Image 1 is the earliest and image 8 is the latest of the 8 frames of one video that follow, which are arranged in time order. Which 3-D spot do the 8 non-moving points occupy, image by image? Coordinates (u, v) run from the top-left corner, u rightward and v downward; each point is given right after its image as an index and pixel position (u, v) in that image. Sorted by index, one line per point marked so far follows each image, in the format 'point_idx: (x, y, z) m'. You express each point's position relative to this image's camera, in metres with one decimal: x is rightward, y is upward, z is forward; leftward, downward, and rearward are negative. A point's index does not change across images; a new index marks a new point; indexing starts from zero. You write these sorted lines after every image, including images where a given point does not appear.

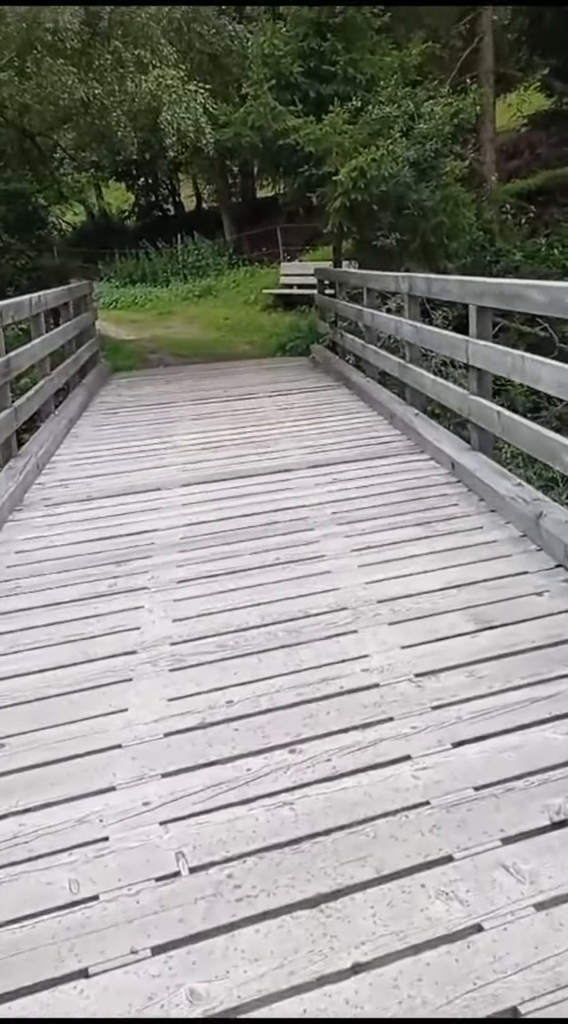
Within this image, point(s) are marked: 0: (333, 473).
0: (+0.2, +0.2, +4.2) m
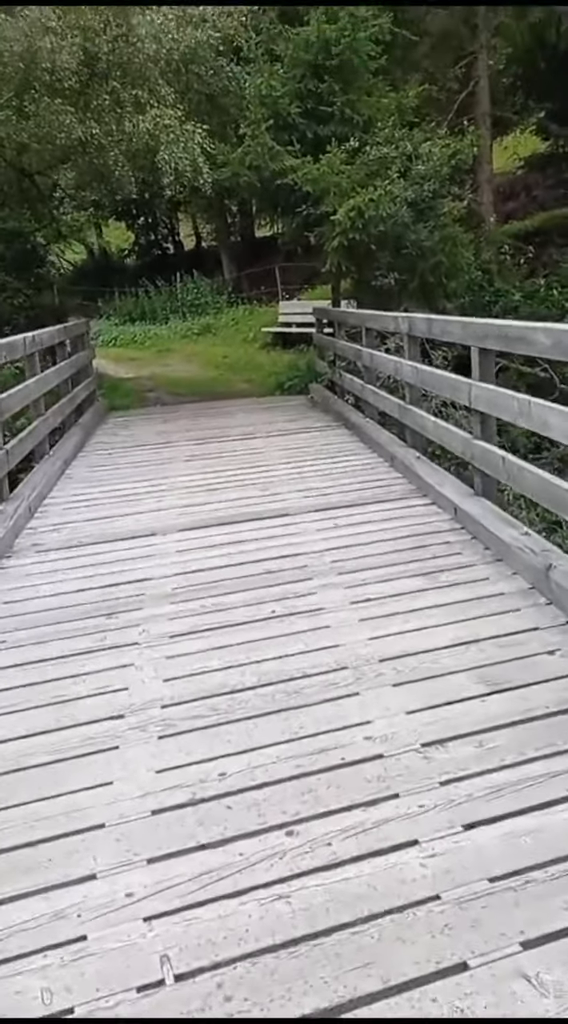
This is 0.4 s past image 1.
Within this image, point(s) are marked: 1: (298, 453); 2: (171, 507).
0: (+0.2, 0.0, +4.0) m
1: (+0.1, +0.4, +5.7) m
2: (-0.6, 0.0, +4.4) m
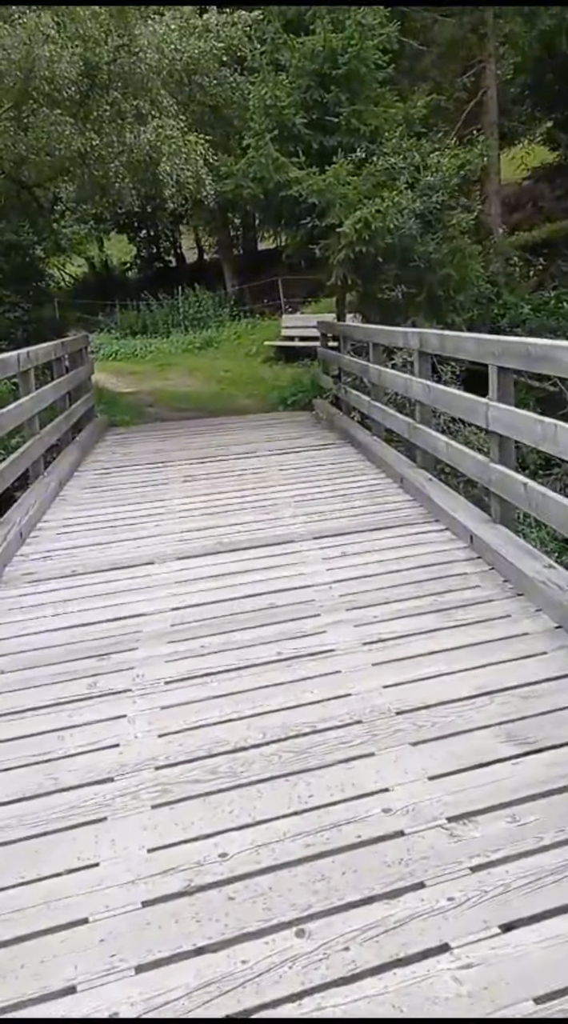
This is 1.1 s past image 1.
0: (+0.3, -0.2, +3.8) m
1: (+0.1, +0.2, +5.4) m
2: (-0.5, -0.1, +4.2) m
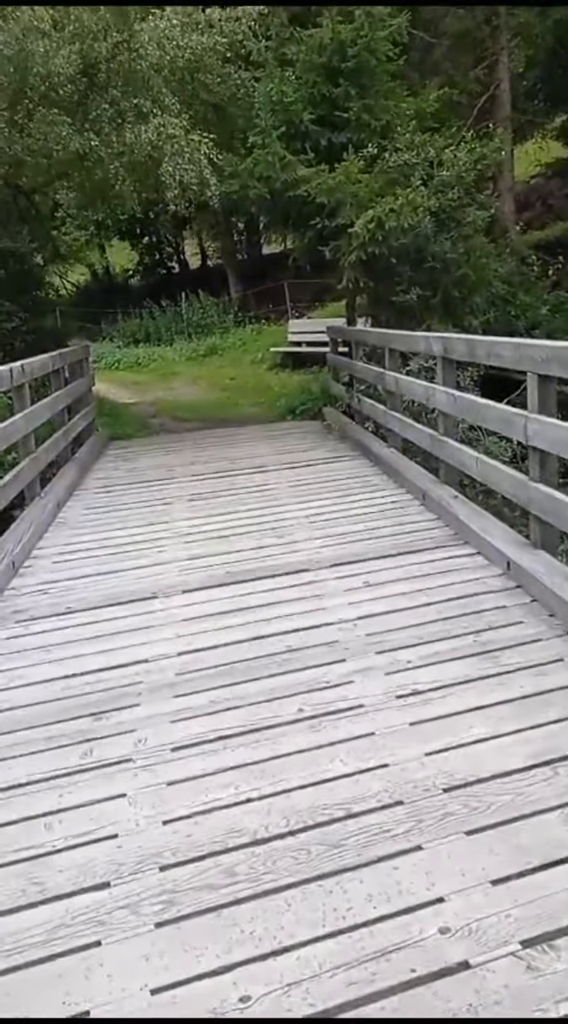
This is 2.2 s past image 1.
0: (+0.3, -0.3, +3.5) m
1: (+0.2, +0.1, +5.1) m
2: (-0.5, -0.2, +3.8) m
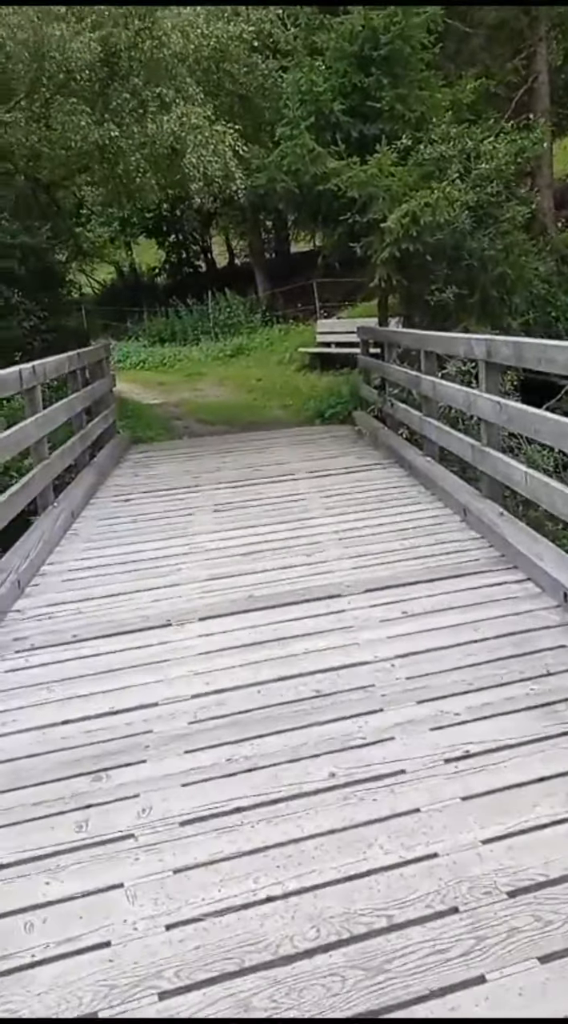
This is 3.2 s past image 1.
0: (+0.4, -0.3, +3.1) m
1: (+0.3, +0.1, +4.8) m
2: (-0.4, -0.3, +3.5) m
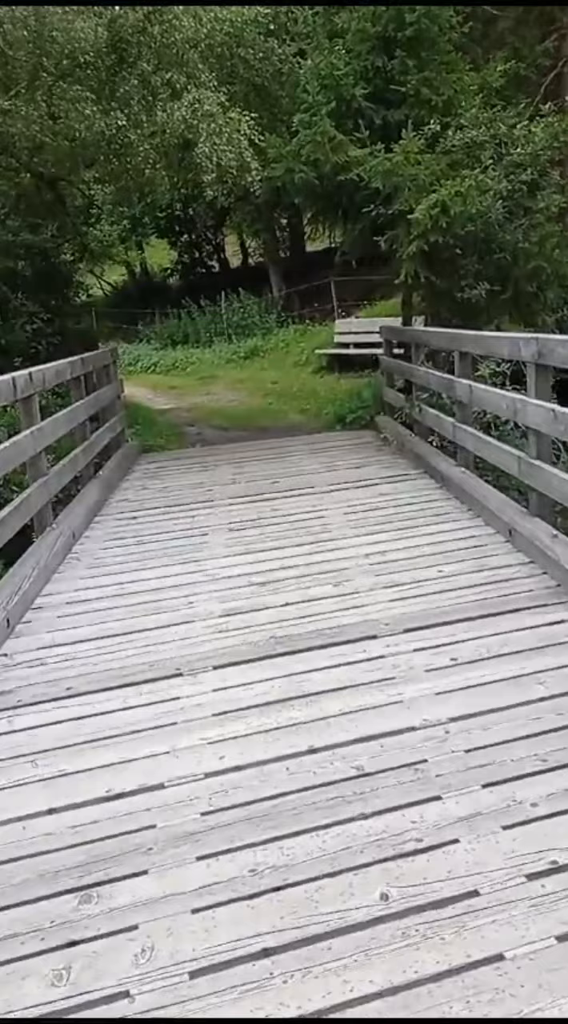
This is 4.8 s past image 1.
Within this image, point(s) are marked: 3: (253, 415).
0: (+0.5, -0.4, +2.7) m
1: (+0.5, 0.0, +4.3) m
2: (-0.3, -0.4, +3.1) m
3: (-0.3, +0.9, +8.4) m
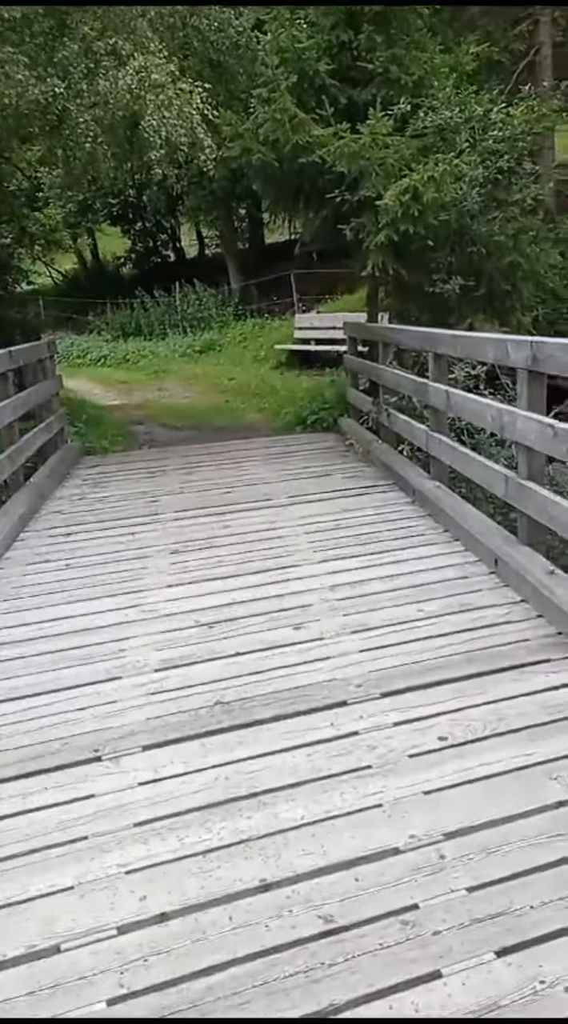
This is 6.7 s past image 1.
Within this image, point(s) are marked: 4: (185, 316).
0: (+0.4, -0.5, +2.2) m
1: (+0.2, -0.1, +3.8) m
2: (-0.4, -0.5, +2.5) m
3: (-0.7, +0.9, +7.9) m
4: (-1.6, +3.1, +13.9) m
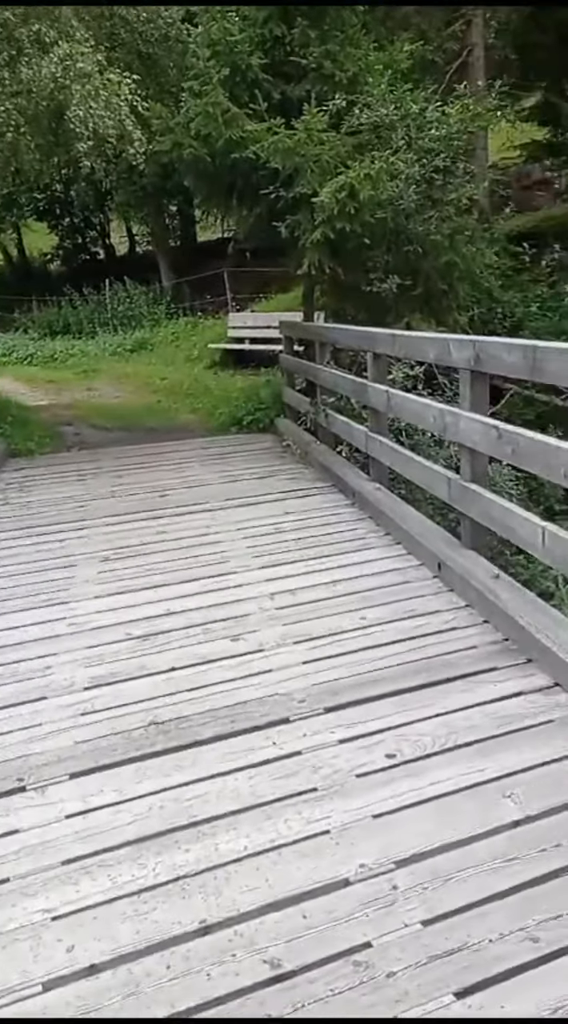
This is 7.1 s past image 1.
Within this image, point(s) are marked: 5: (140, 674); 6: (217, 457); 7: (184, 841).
0: (+0.2, -0.5, +2.1) m
1: (0.0, -0.1, +3.7) m
2: (-0.6, -0.5, +2.4) m
3: (-1.3, +0.8, +7.7) m
4: (-2.6, +3.1, +13.6) m
5: (-0.4, -0.5, +2.5) m
6: (-0.4, +0.3, +5.5) m
7: (-0.2, -0.6, +1.7) m
